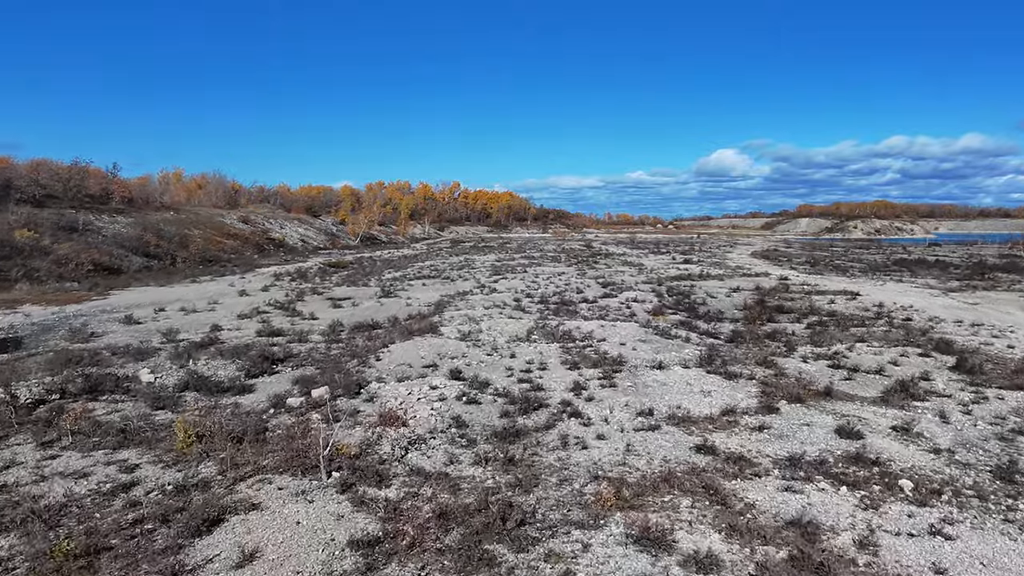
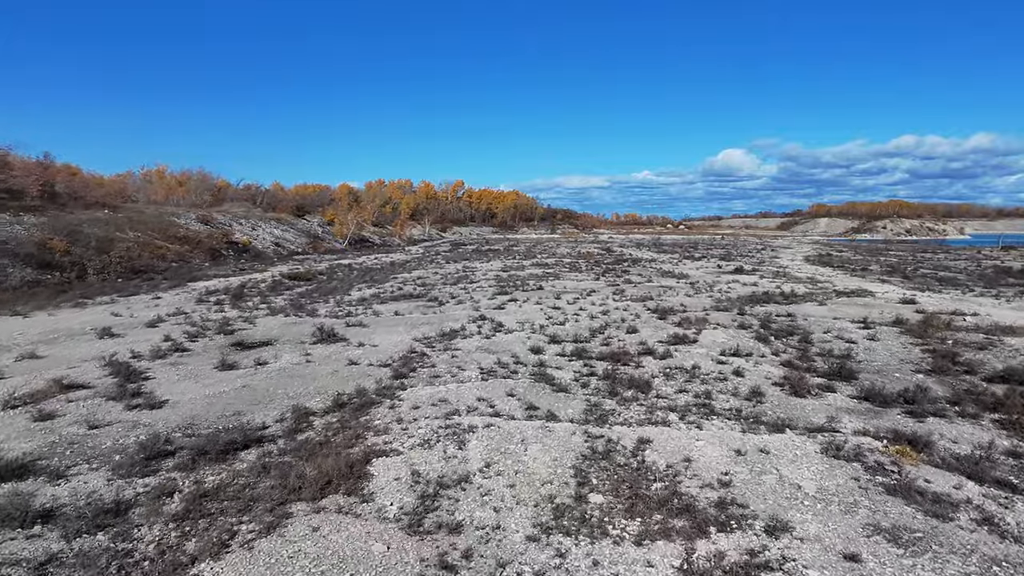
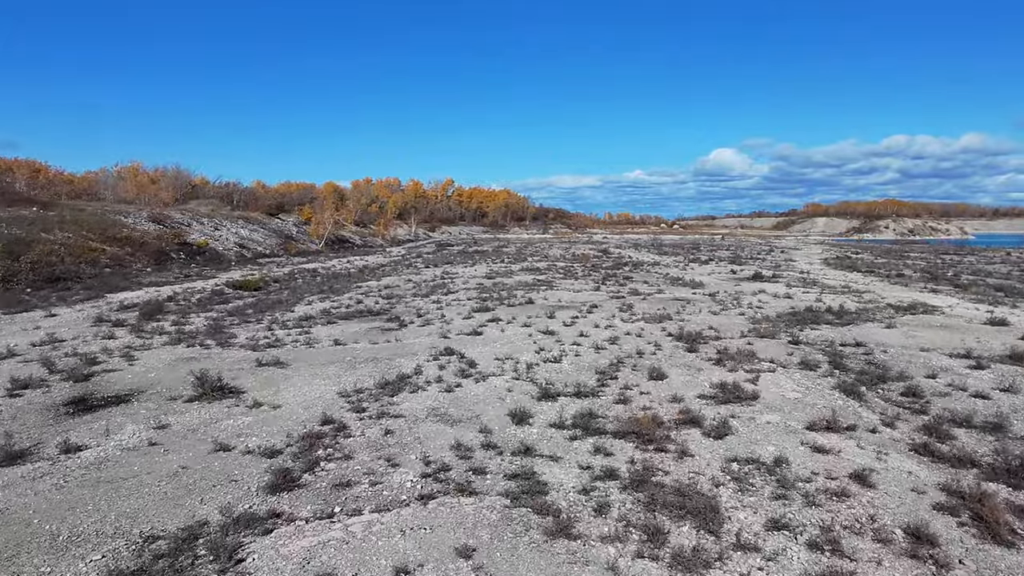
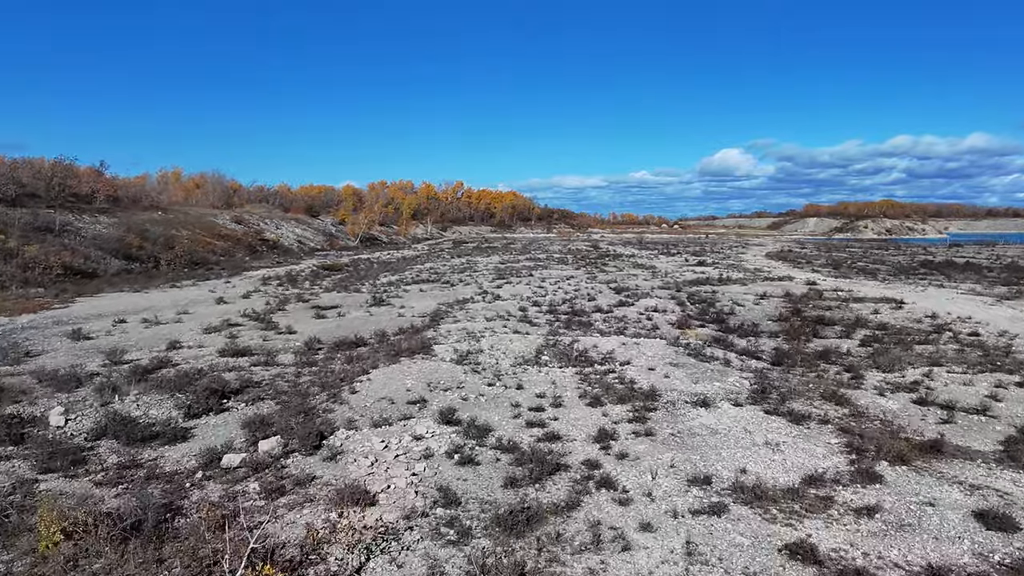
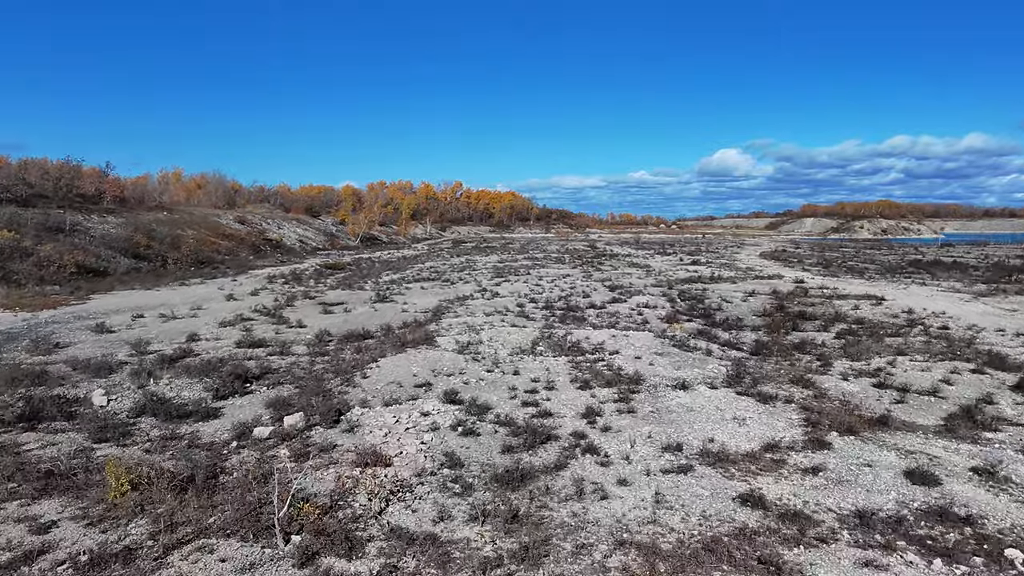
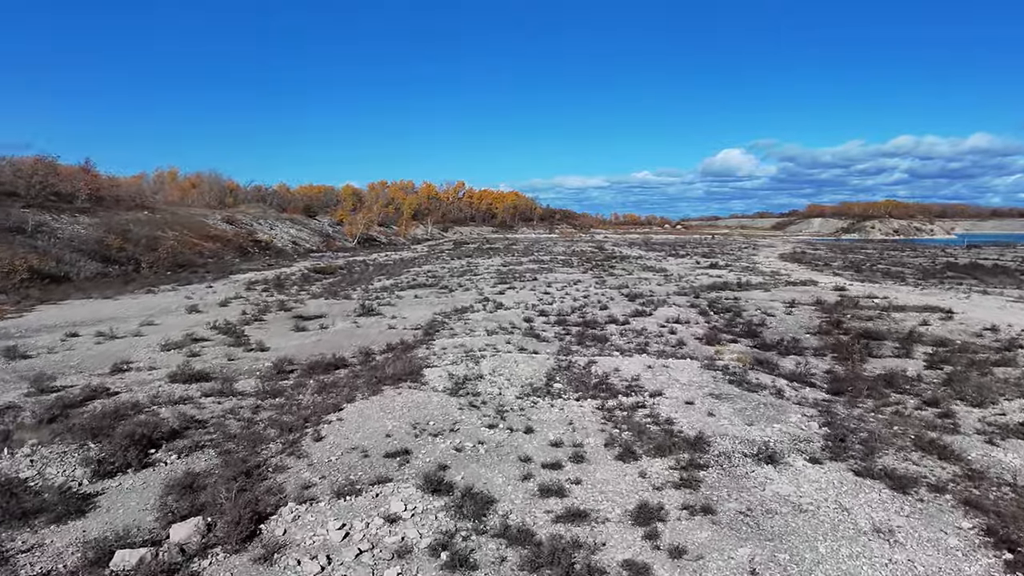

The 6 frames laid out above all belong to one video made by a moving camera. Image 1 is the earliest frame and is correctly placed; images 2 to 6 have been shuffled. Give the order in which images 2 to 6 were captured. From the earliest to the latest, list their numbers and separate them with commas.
5, 4, 6, 2, 3
